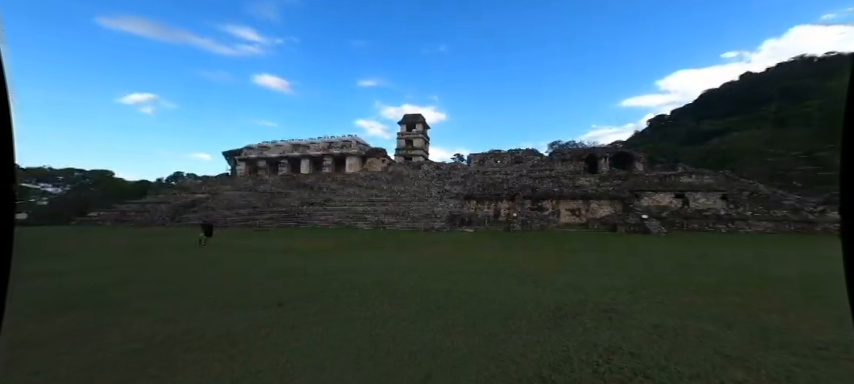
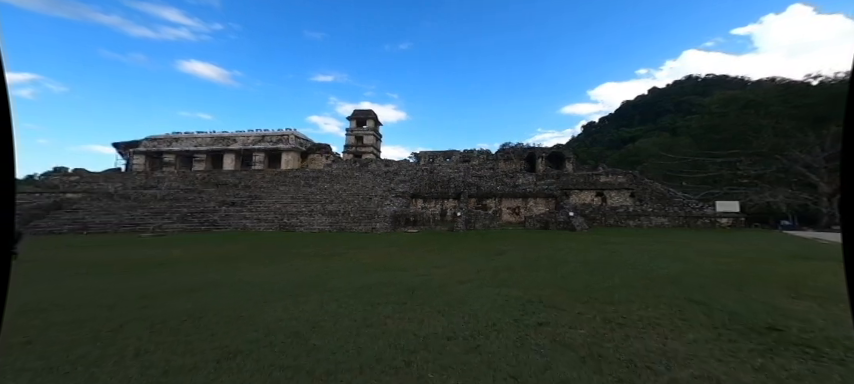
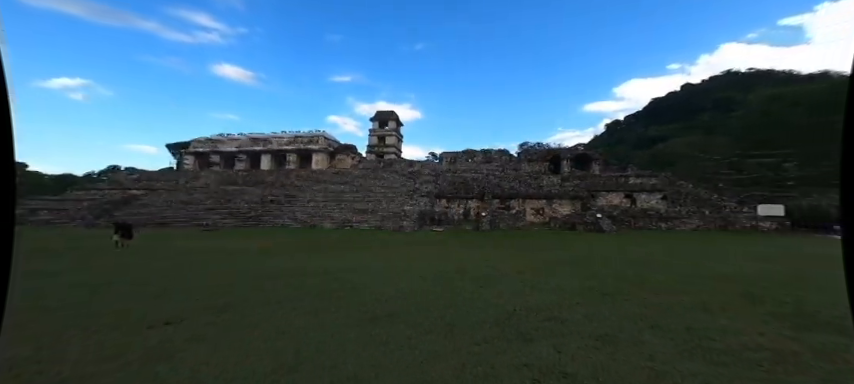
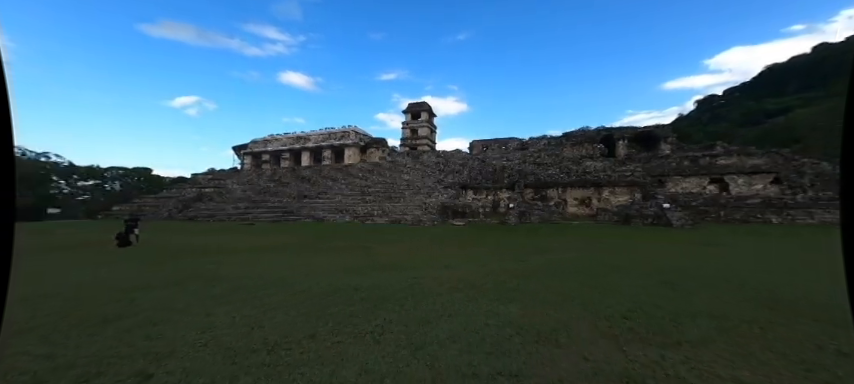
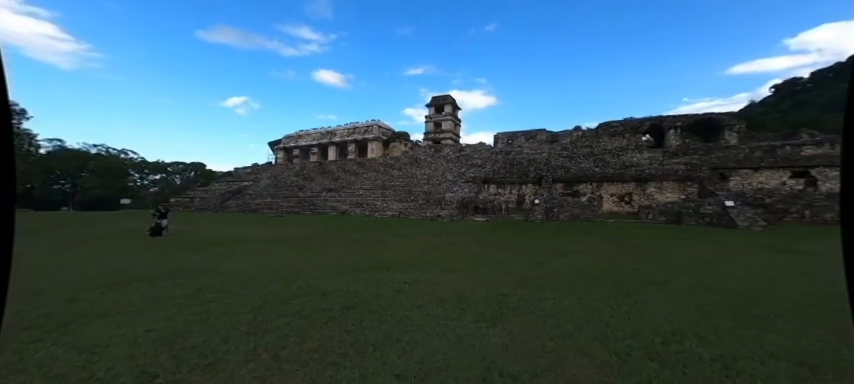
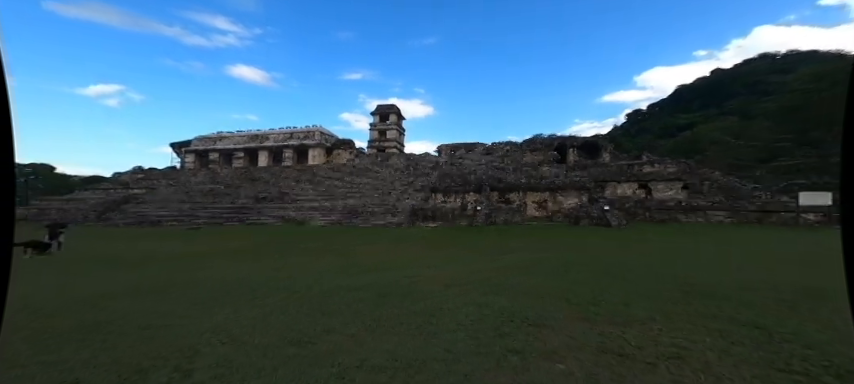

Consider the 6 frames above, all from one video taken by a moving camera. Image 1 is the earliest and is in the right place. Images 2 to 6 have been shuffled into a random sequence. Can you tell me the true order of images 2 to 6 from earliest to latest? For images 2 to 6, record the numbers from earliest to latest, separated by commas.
3, 2, 6, 4, 5
